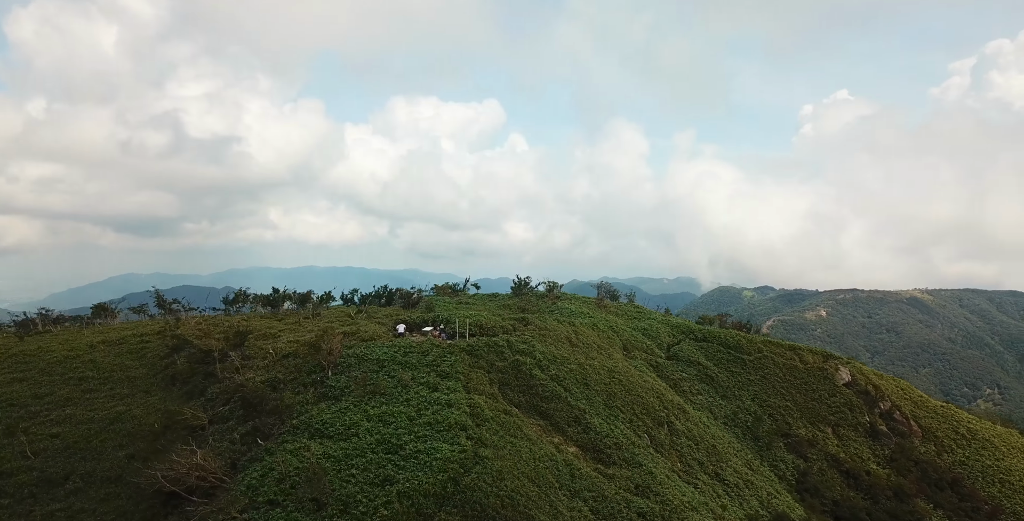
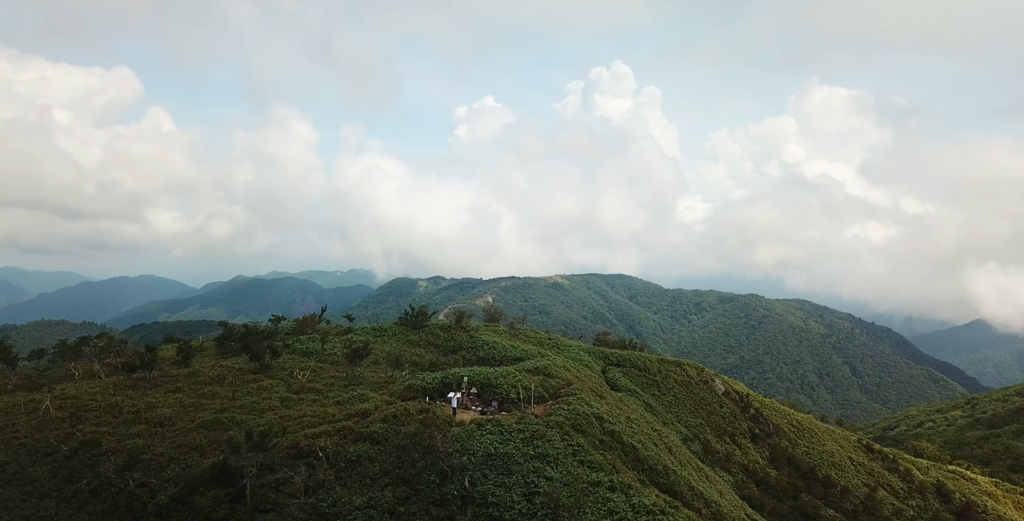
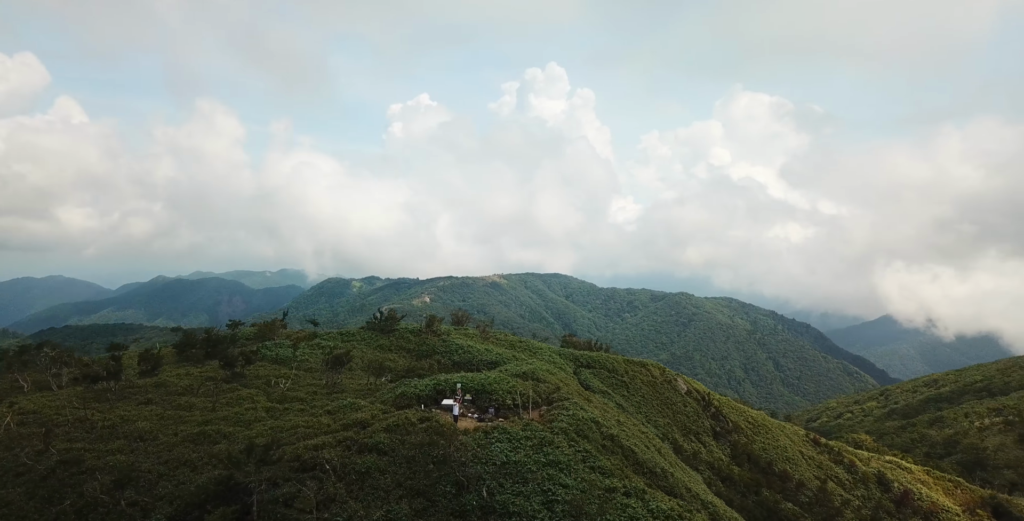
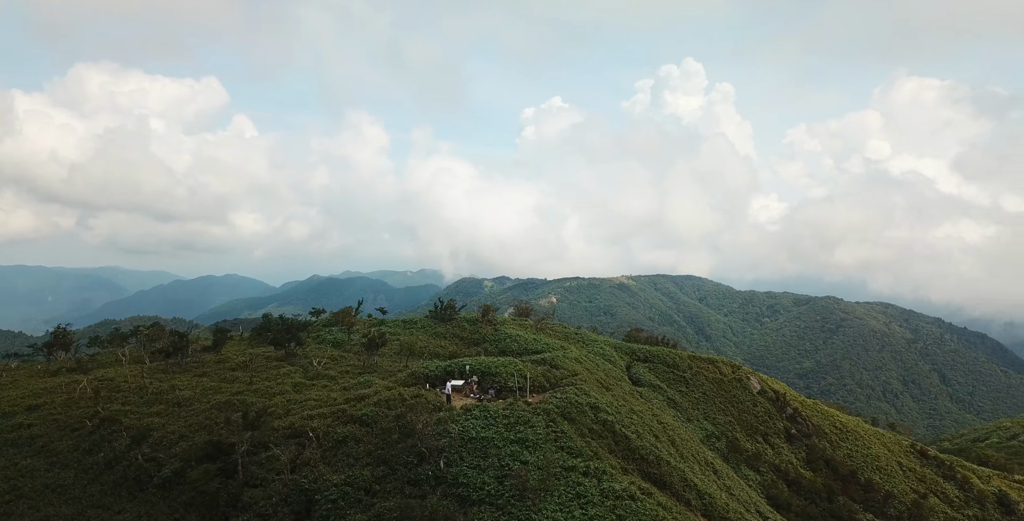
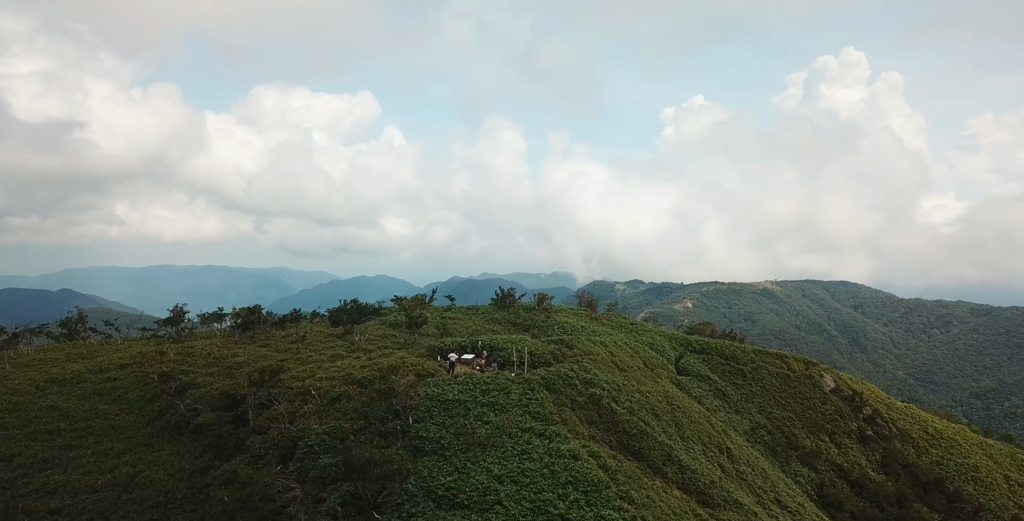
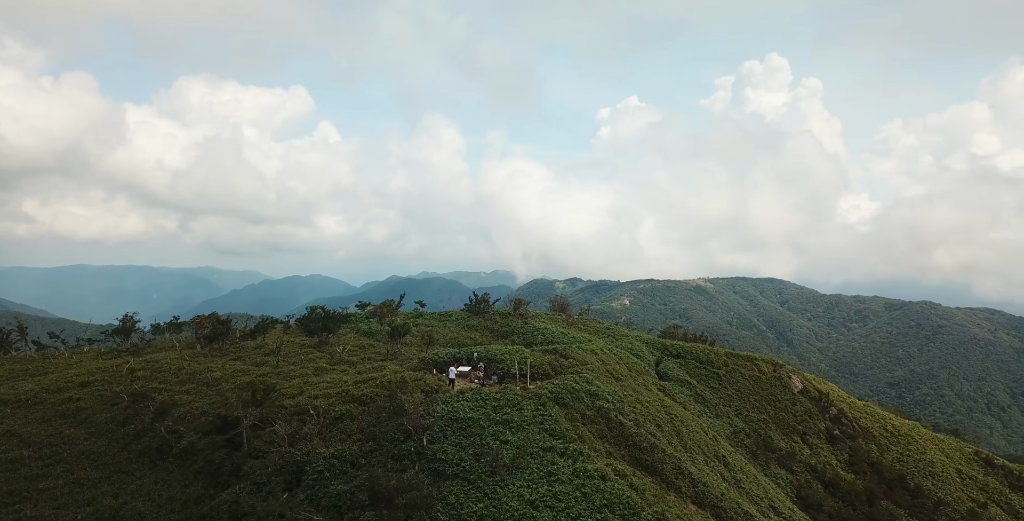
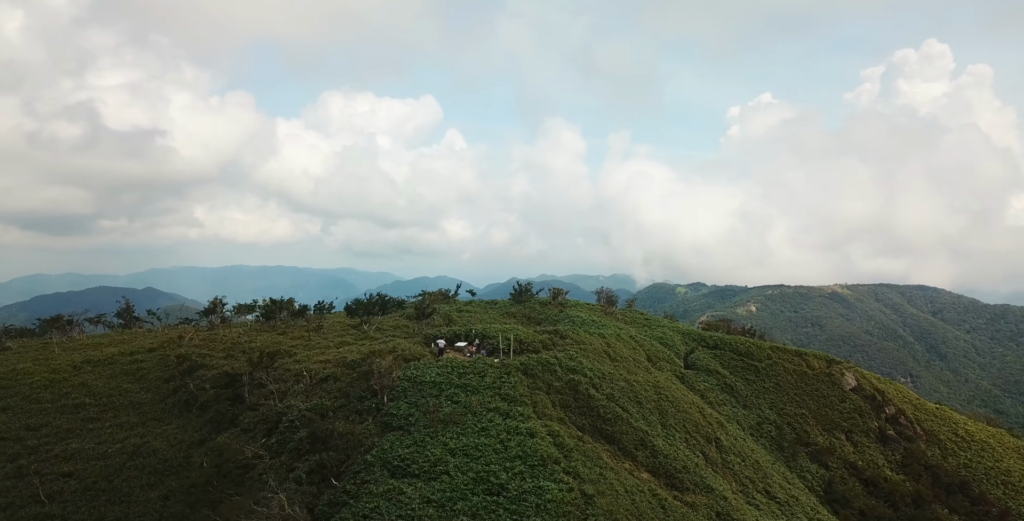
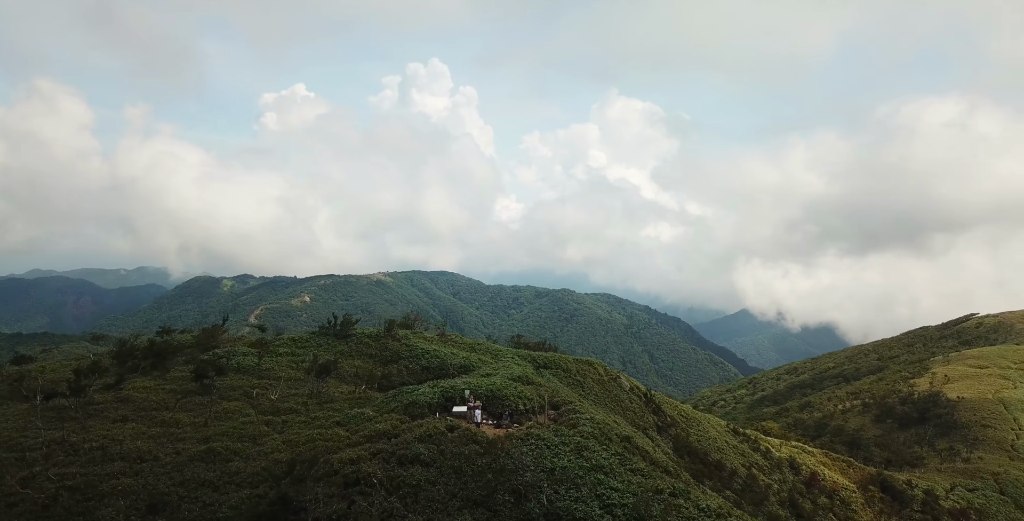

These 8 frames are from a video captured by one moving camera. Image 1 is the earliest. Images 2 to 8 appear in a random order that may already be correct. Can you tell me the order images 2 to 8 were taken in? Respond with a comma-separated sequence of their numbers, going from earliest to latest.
7, 5, 6, 4, 2, 3, 8
